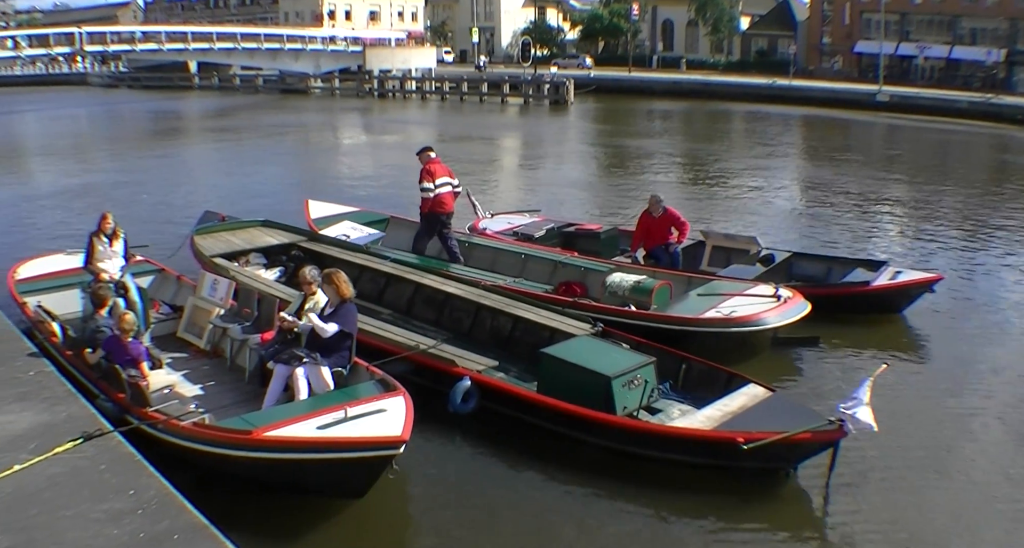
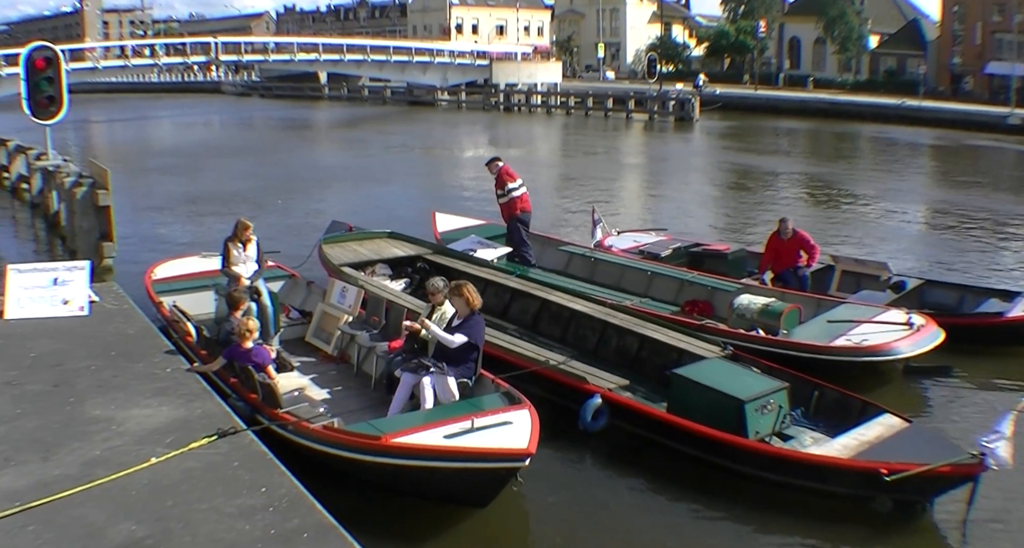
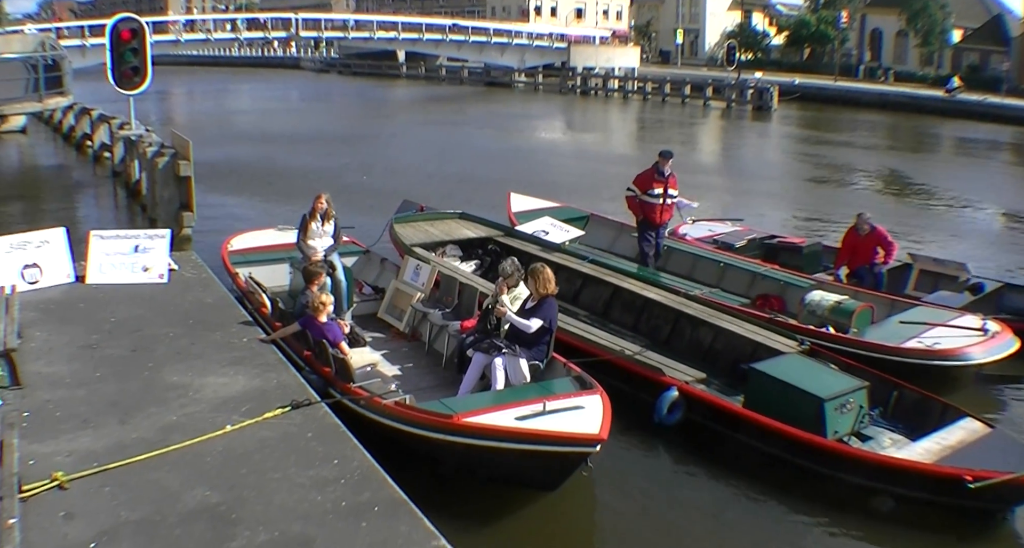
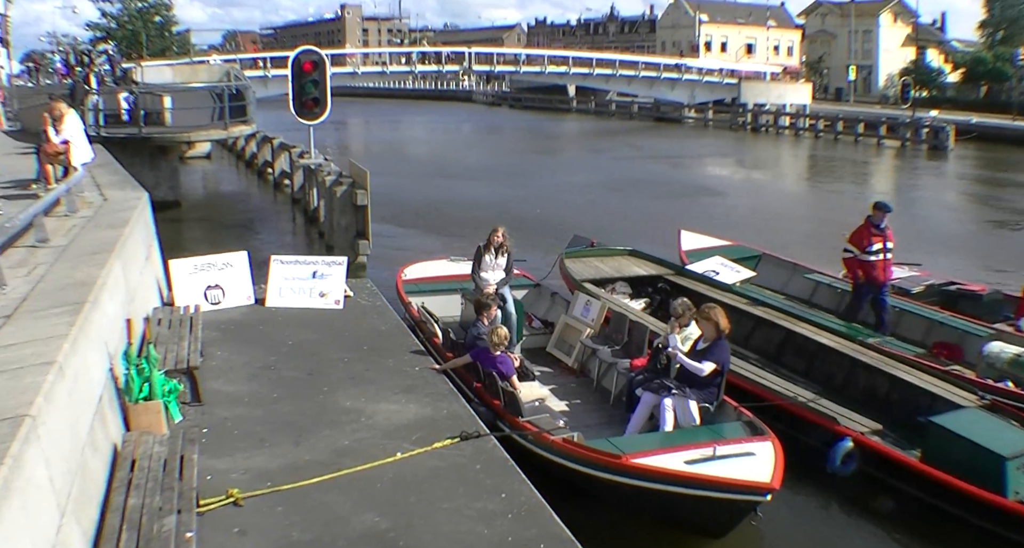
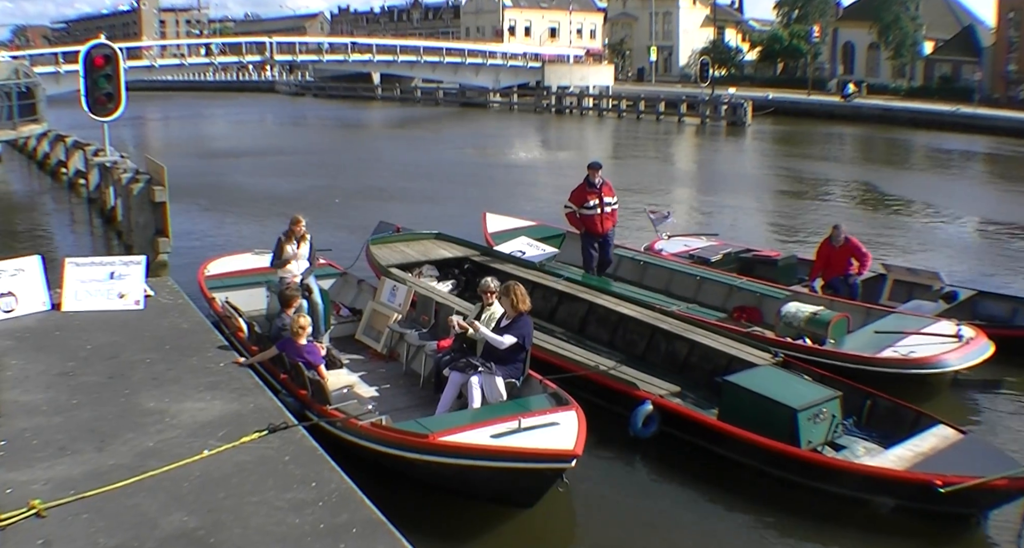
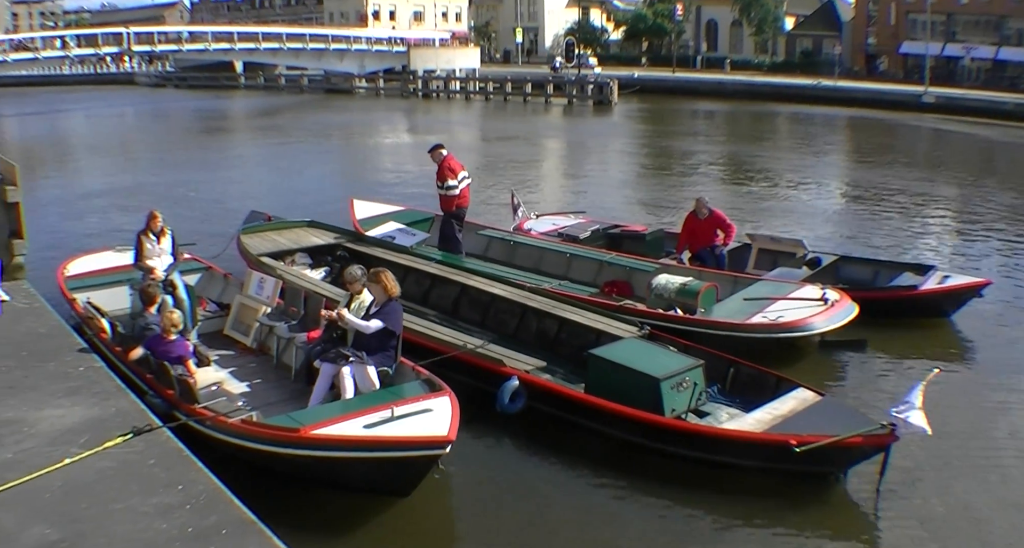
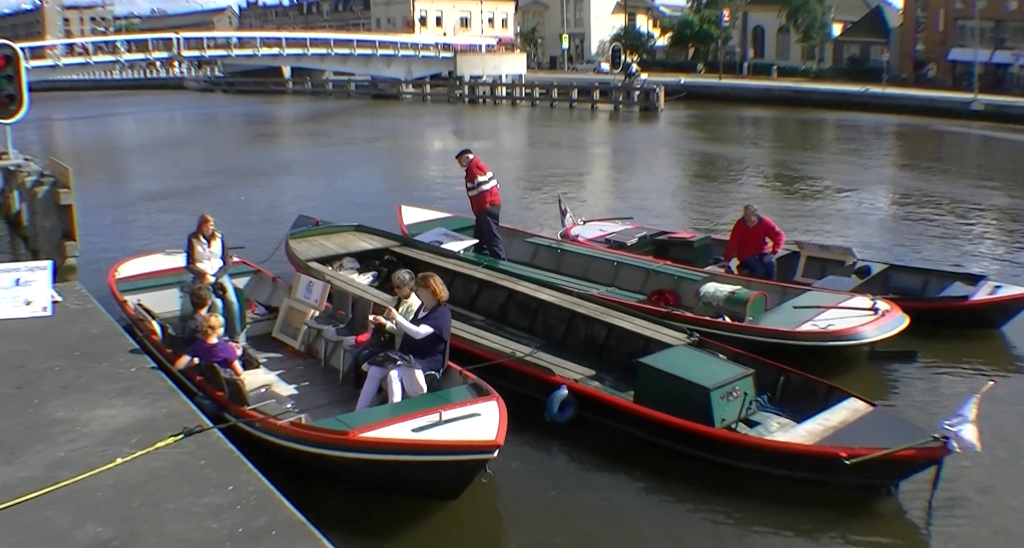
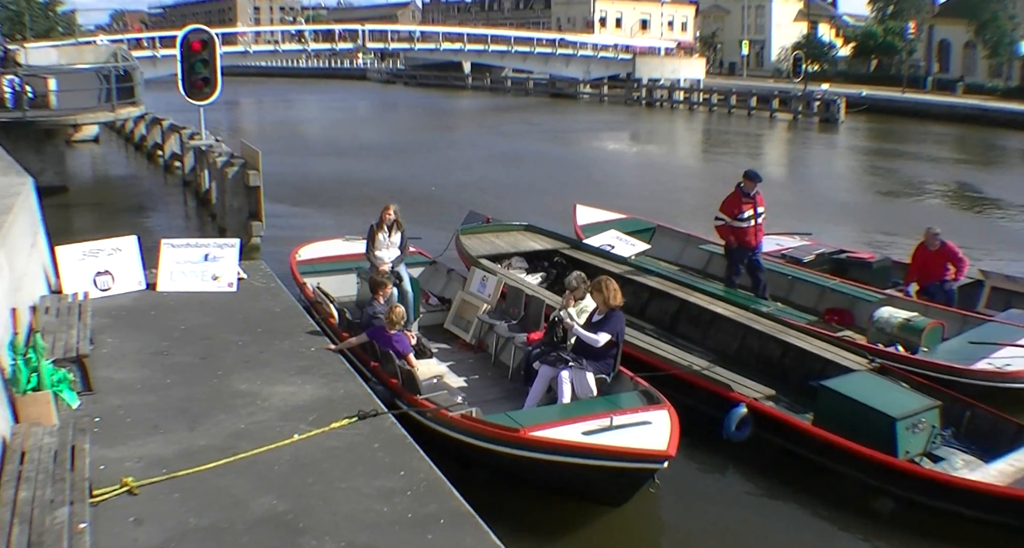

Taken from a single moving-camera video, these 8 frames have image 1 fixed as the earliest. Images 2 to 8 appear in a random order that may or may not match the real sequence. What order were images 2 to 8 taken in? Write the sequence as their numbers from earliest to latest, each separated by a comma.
6, 7, 2, 5, 3, 8, 4
